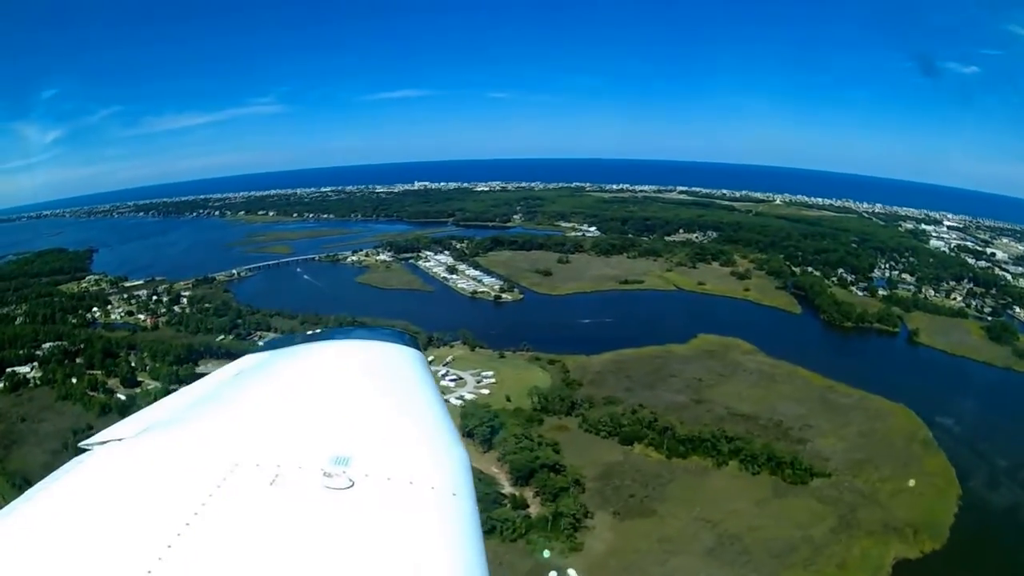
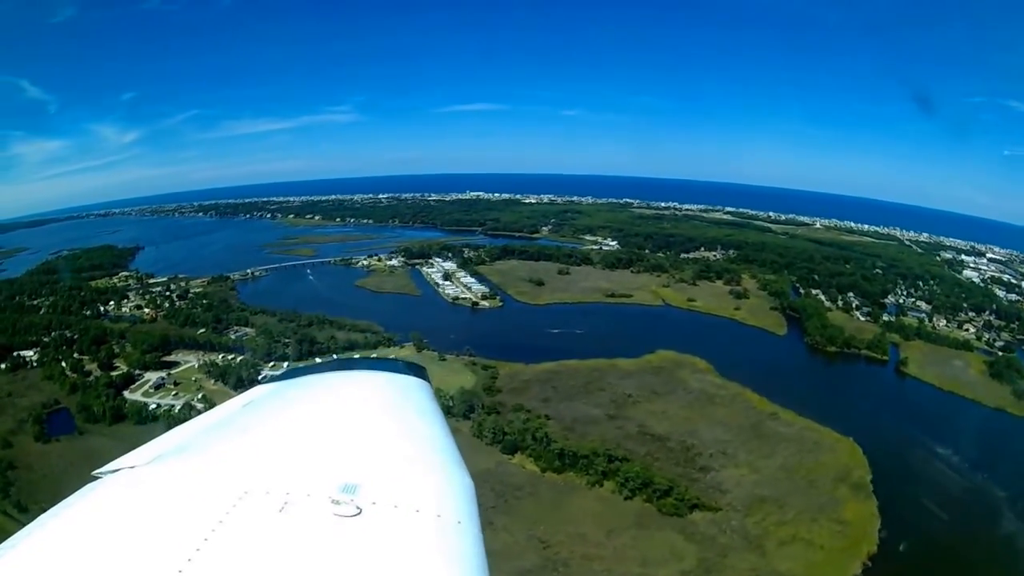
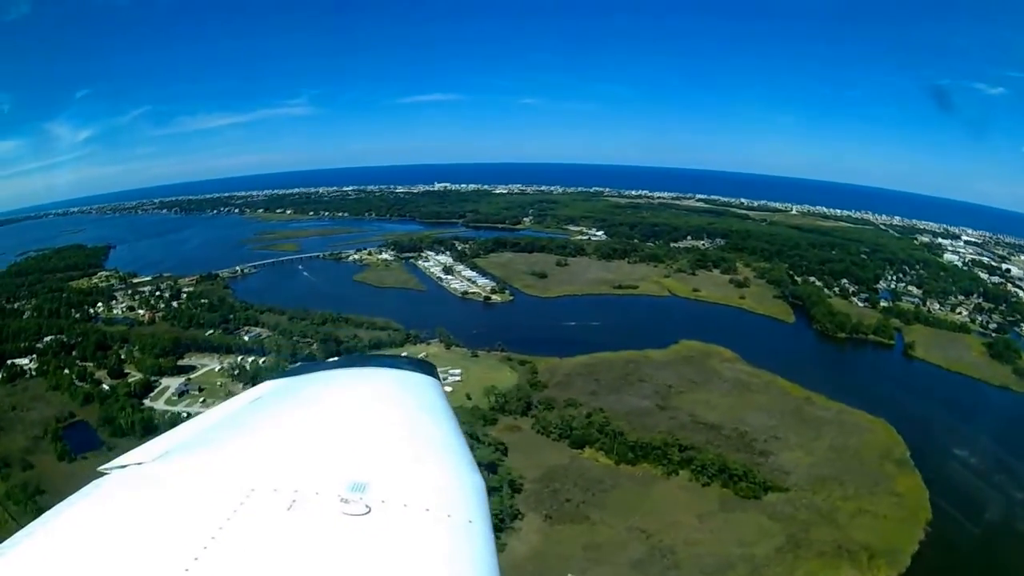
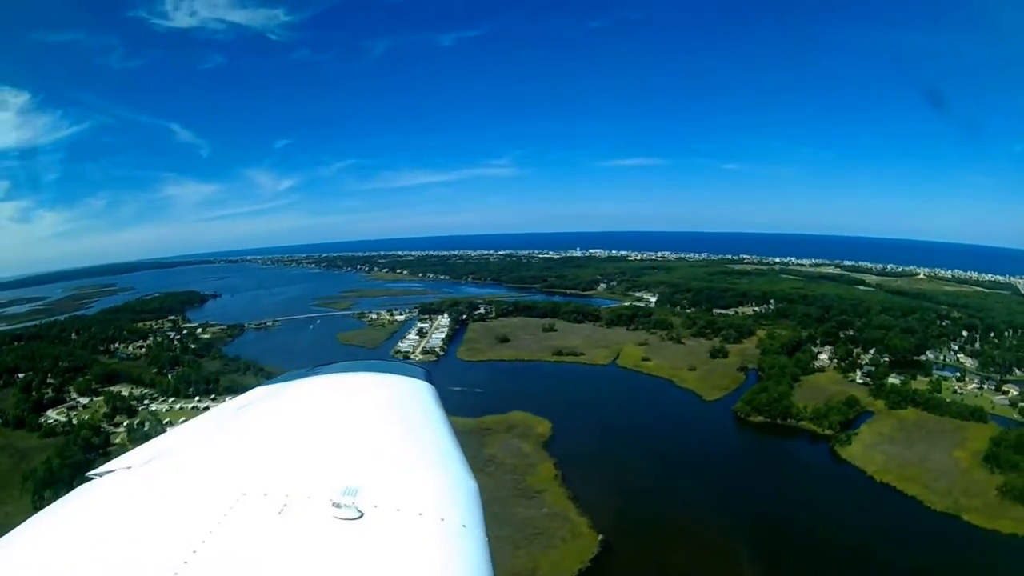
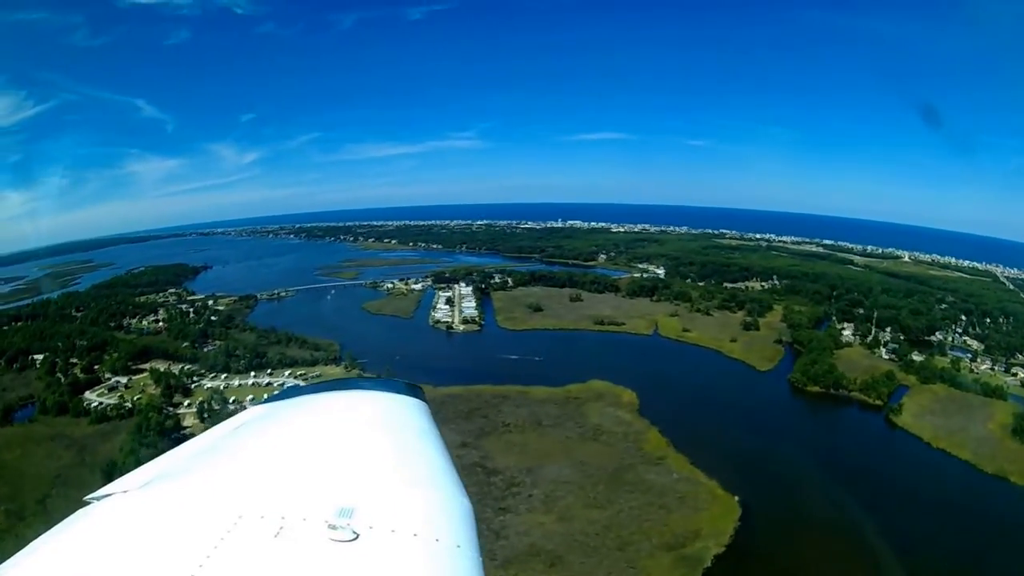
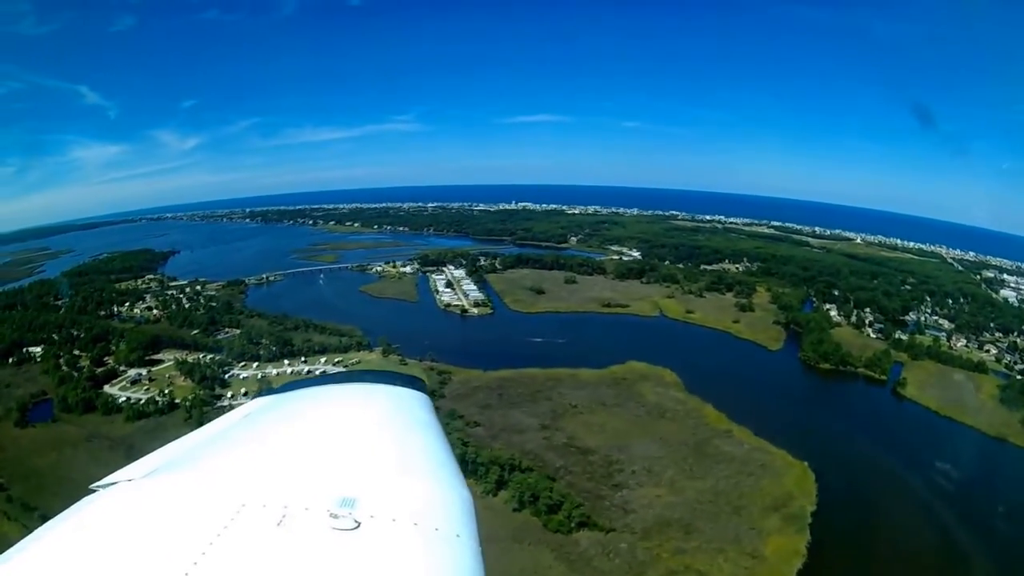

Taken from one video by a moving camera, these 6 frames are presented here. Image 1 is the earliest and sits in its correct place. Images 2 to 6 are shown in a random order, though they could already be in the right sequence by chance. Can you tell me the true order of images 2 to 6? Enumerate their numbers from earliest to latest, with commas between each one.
3, 2, 6, 5, 4
